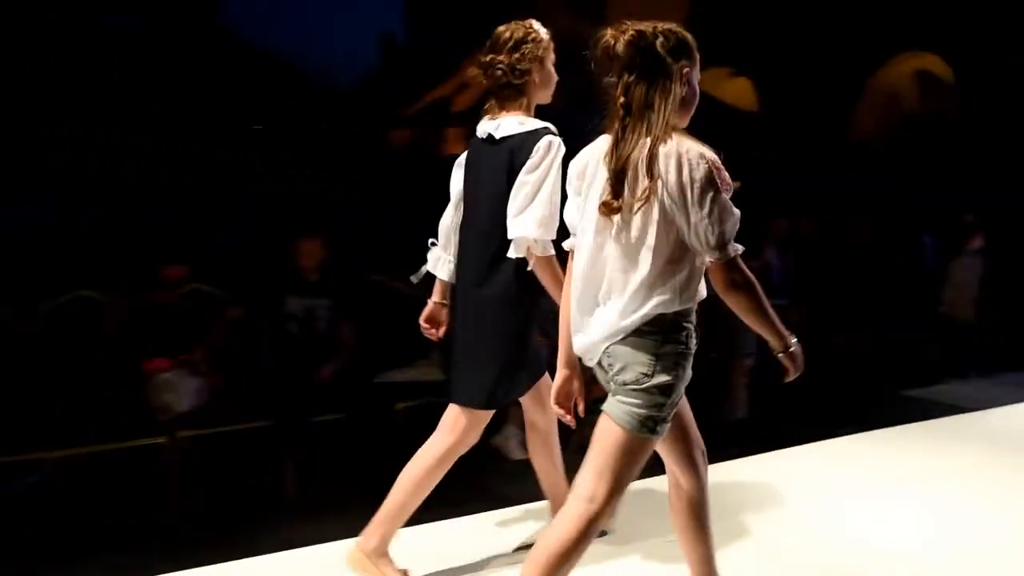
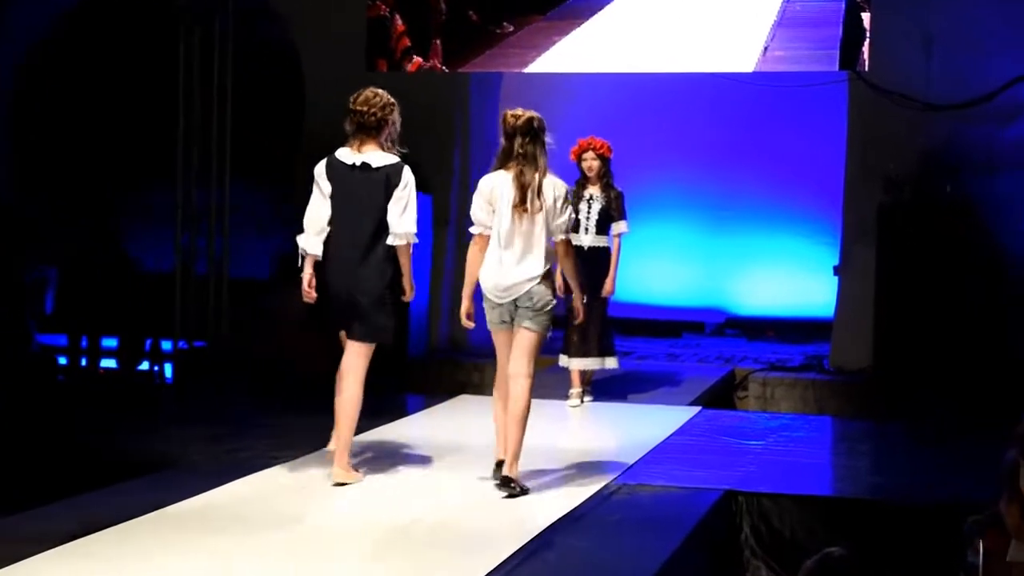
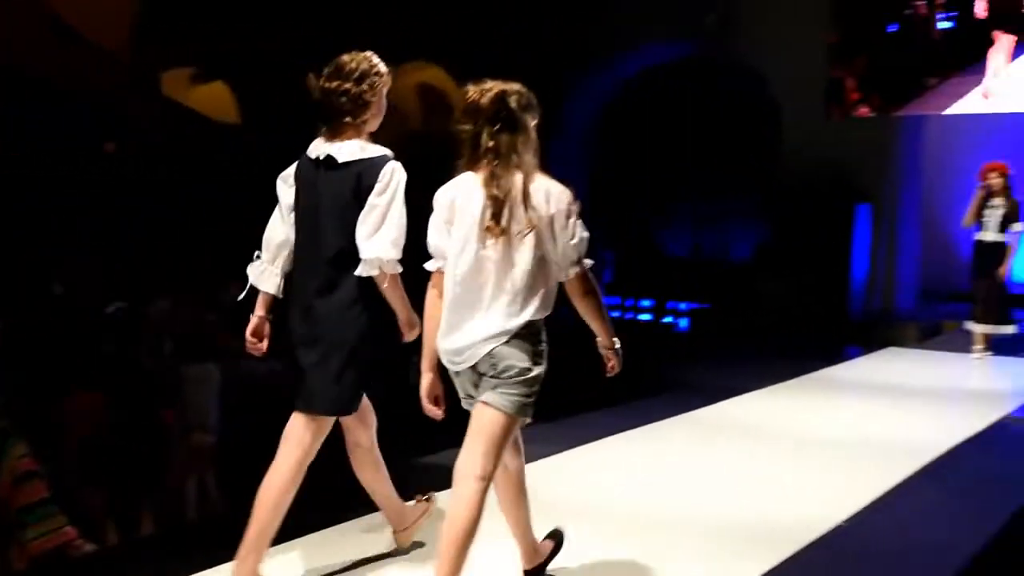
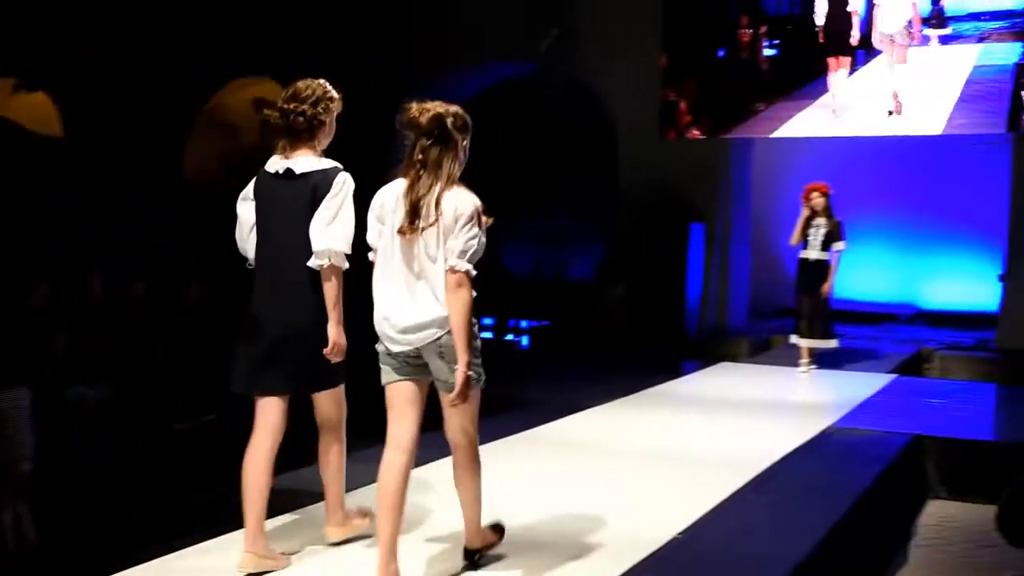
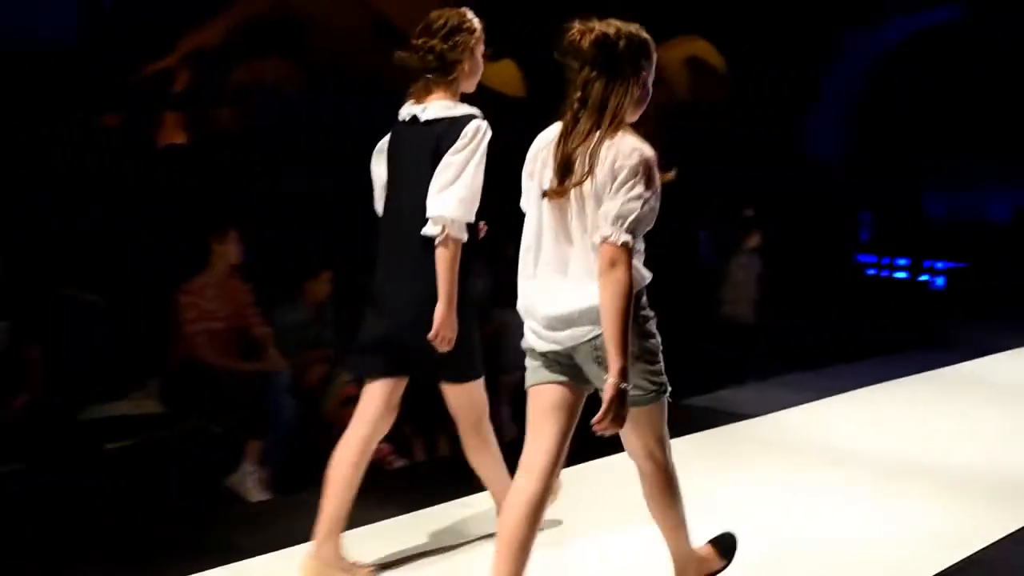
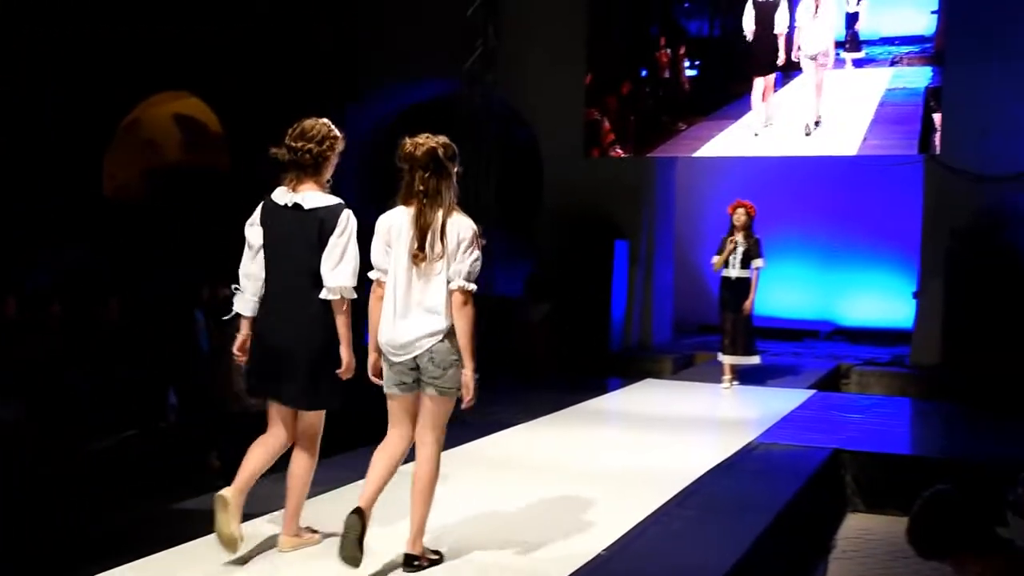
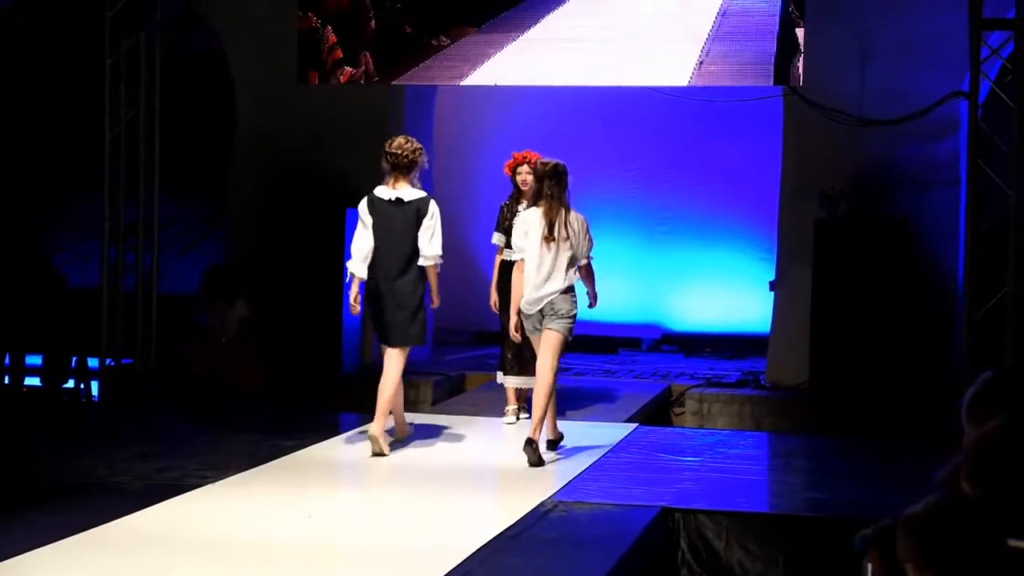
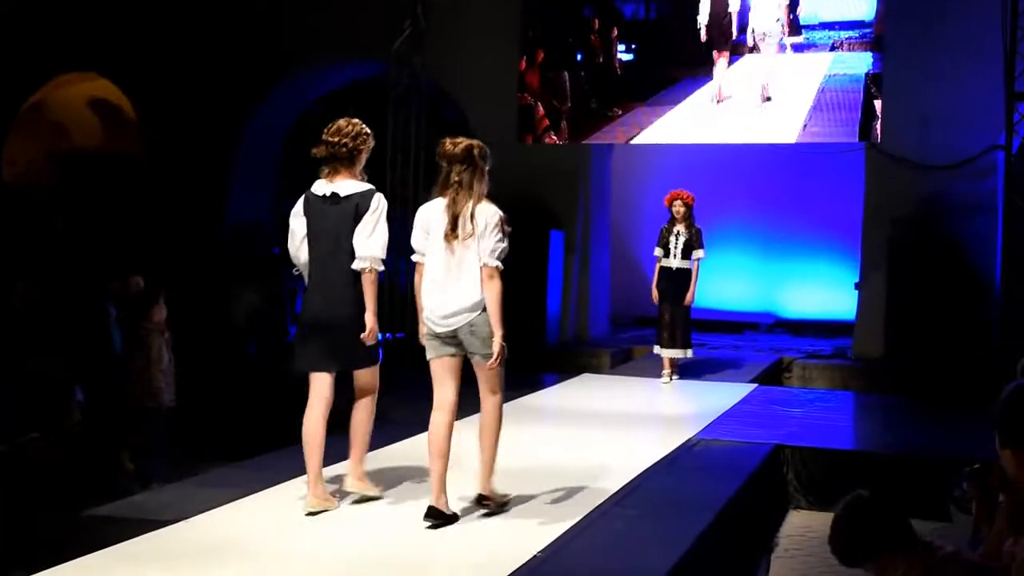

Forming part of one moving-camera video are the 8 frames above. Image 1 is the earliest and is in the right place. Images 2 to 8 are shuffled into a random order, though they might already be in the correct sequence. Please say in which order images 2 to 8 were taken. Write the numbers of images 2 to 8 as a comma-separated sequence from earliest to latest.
5, 3, 4, 6, 8, 2, 7
